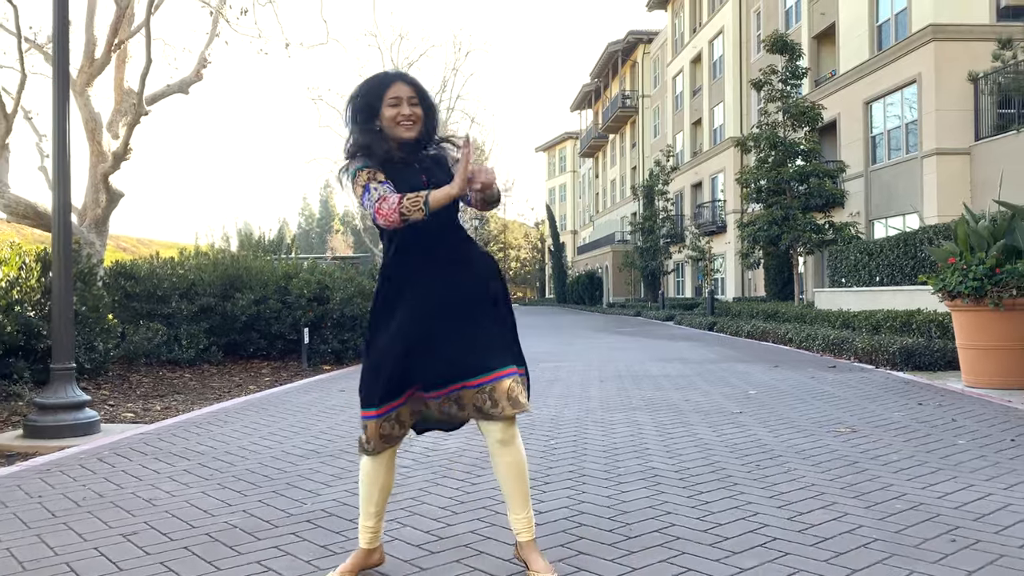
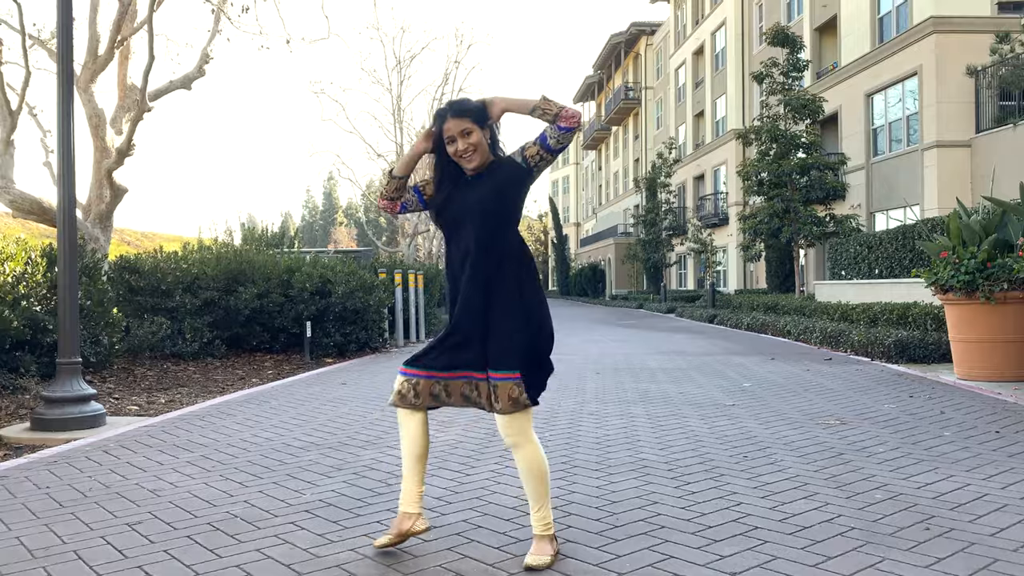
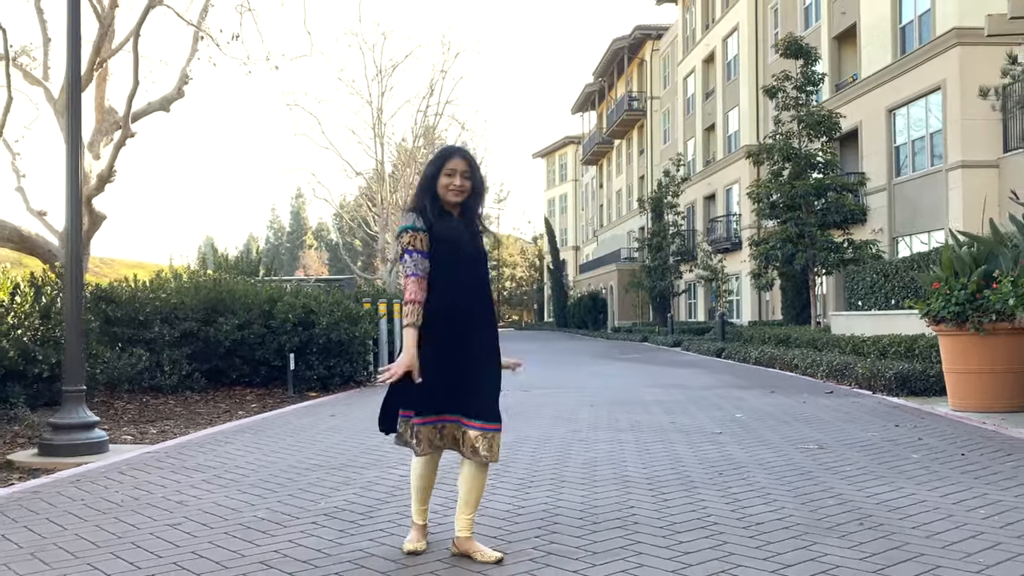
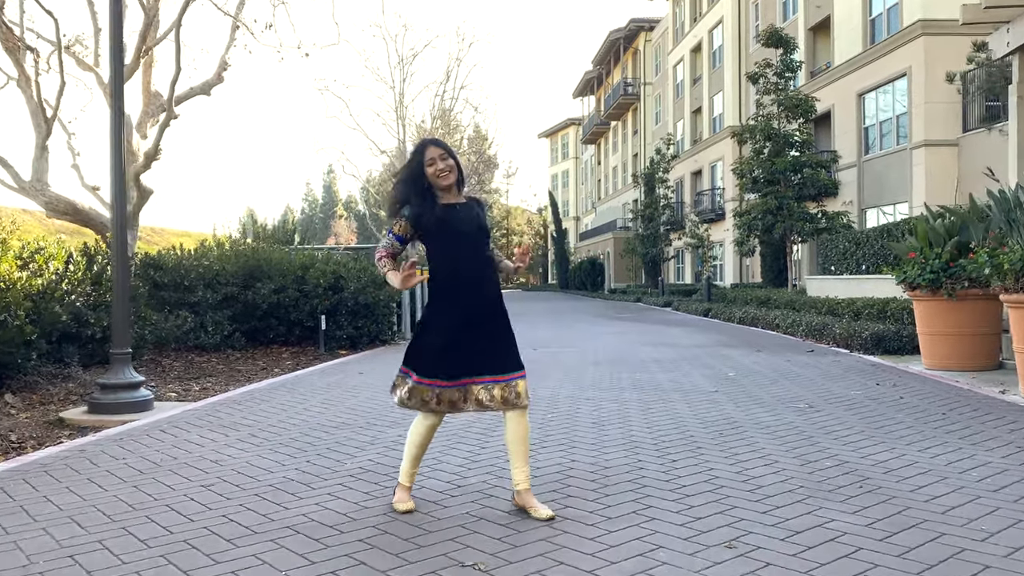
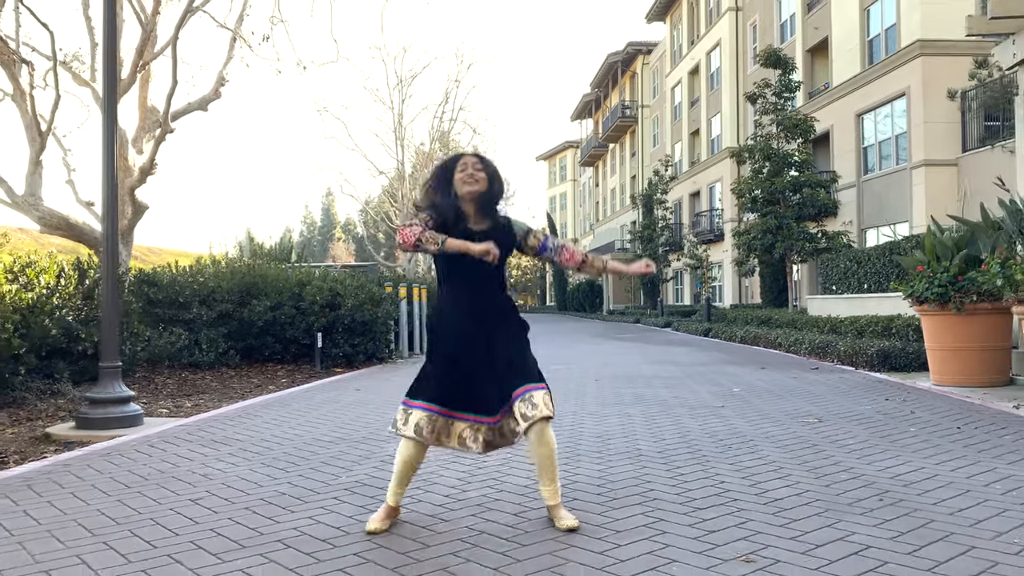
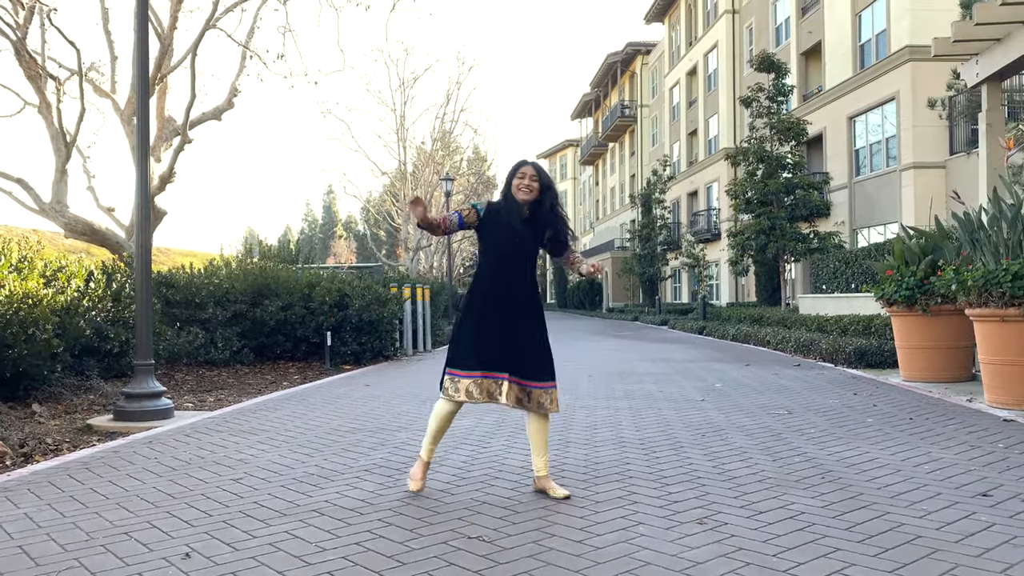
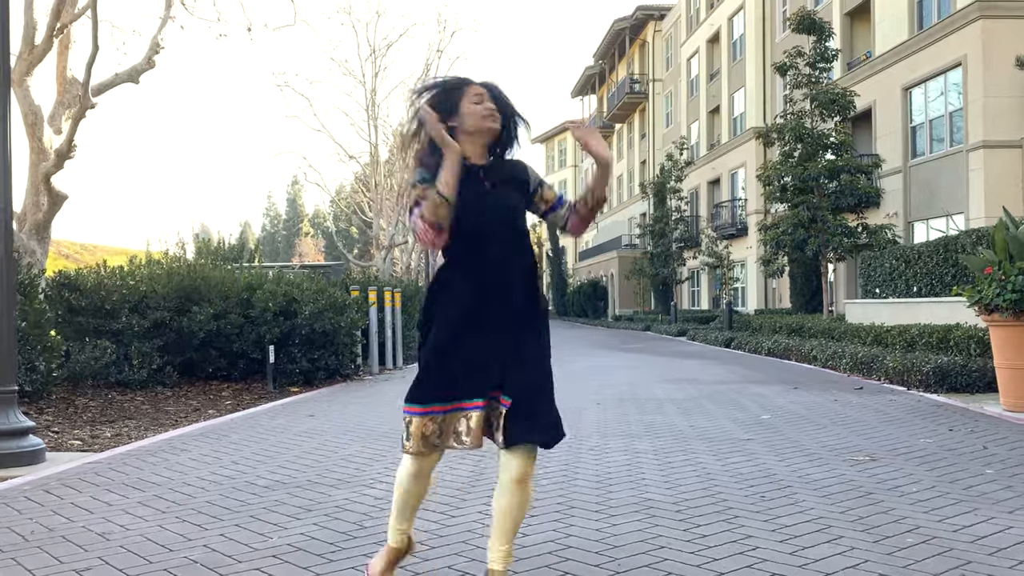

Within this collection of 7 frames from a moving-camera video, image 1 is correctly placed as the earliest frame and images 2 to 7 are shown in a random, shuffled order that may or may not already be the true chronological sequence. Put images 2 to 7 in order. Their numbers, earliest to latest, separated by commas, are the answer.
5, 6, 4, 2, 7, 3
